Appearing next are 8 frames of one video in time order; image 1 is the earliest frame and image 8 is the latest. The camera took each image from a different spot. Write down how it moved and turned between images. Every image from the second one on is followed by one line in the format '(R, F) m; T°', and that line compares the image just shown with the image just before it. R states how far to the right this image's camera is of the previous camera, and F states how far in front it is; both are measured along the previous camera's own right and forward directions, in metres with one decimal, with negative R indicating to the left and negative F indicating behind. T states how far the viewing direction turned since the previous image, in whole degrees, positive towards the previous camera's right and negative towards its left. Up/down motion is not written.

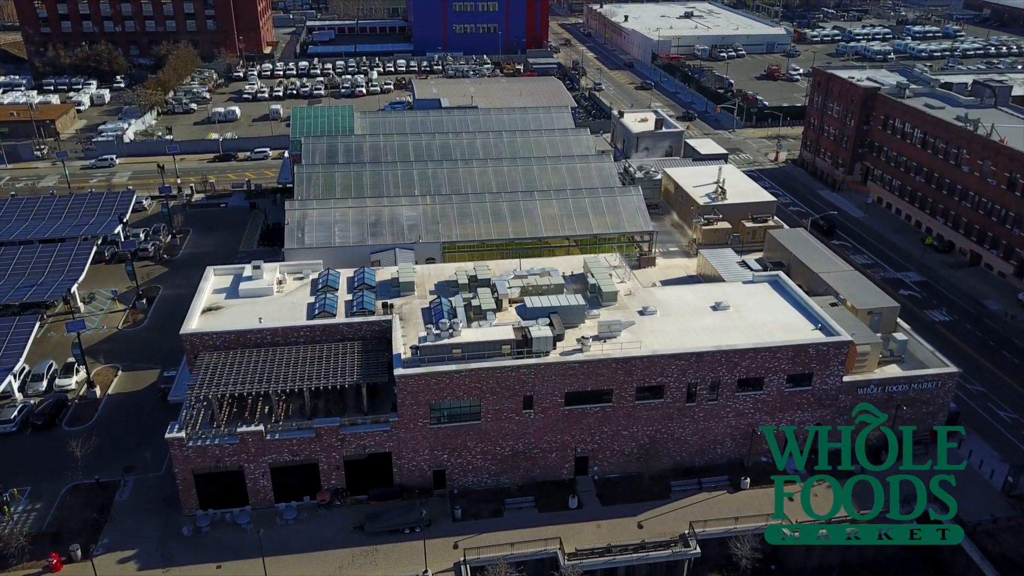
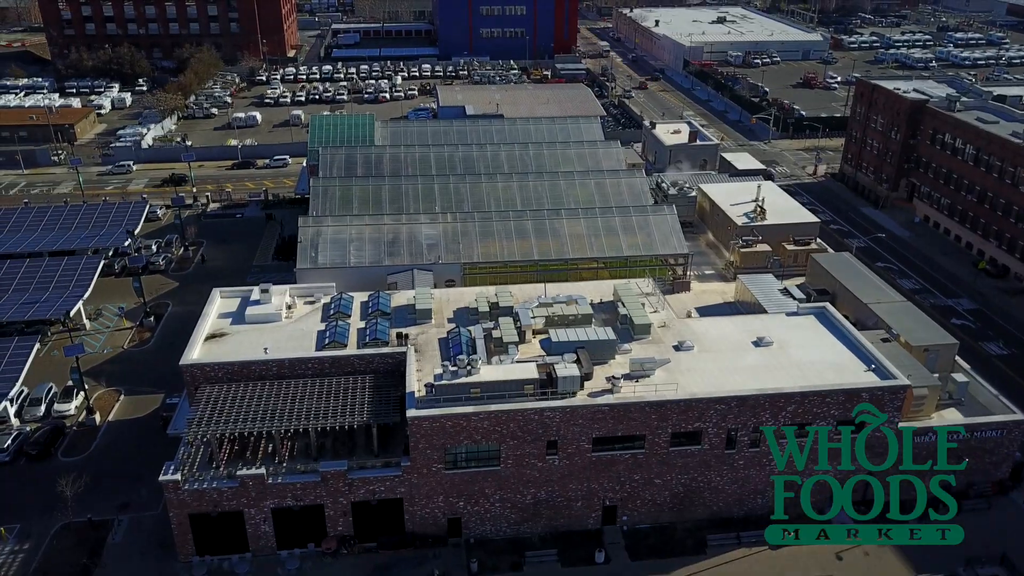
(-0.1, +2.9) m; -2°
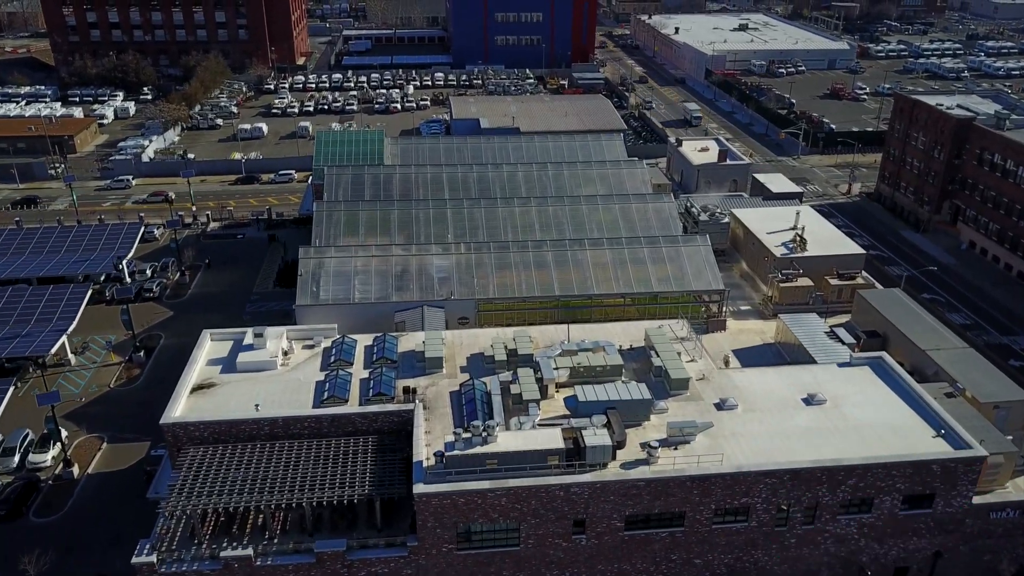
(-0.4, +4.0) m; -1°
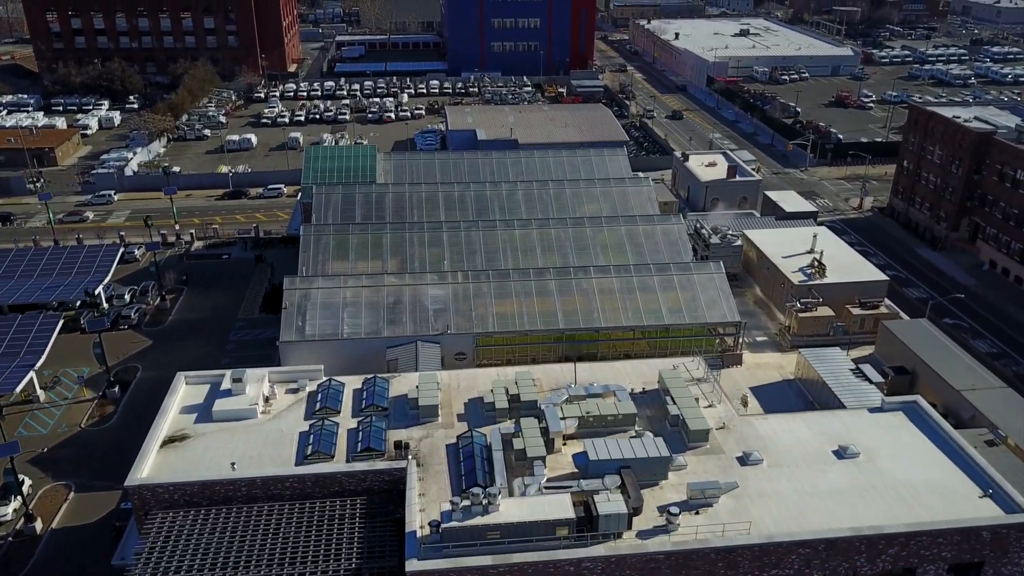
(-0.2, +3.0) m; 0°
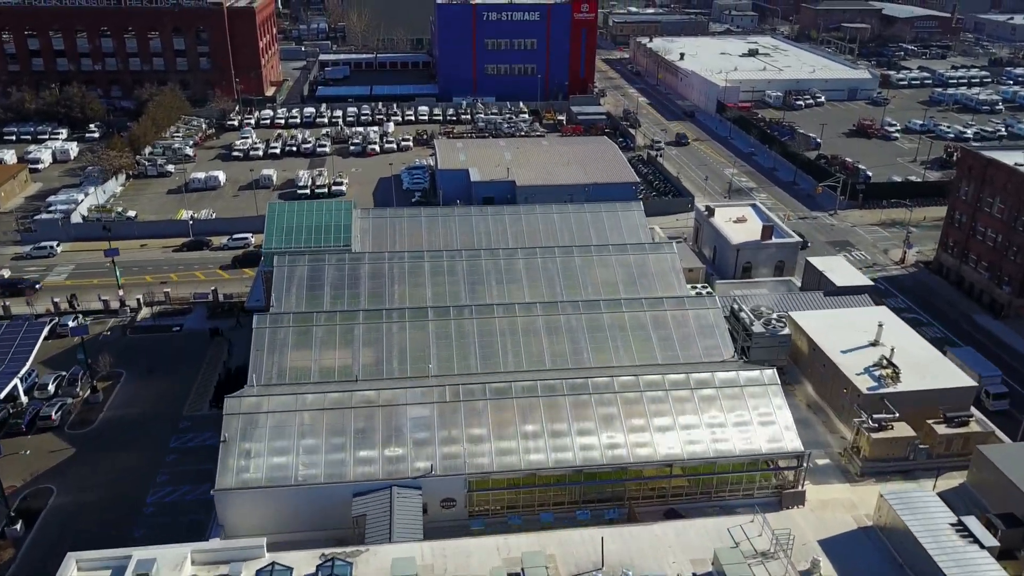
(-0.4, +8.6) m; +1°
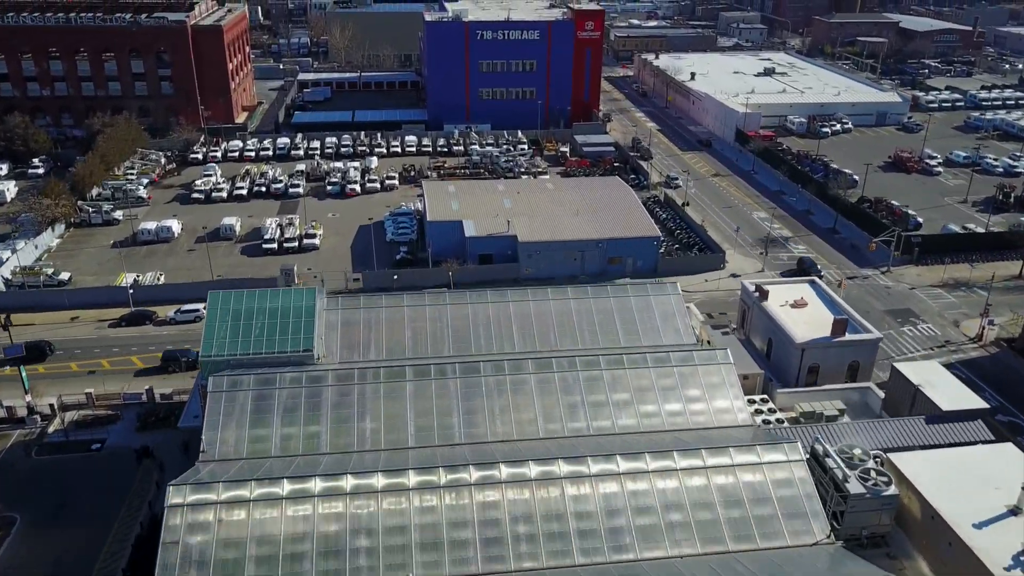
(-0.7, +10.5) m; +1°
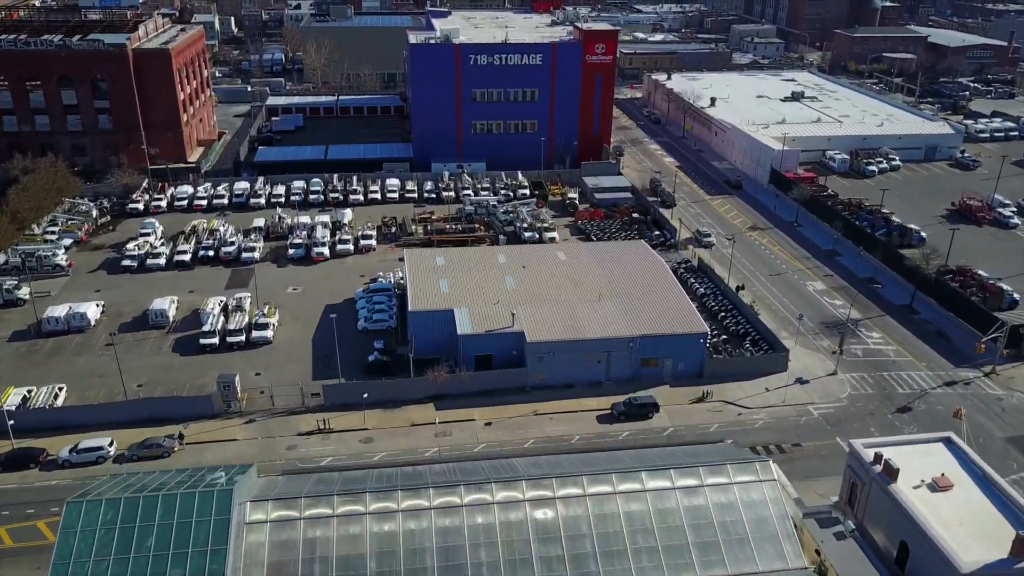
(-0.9, +13.7) m; +1°
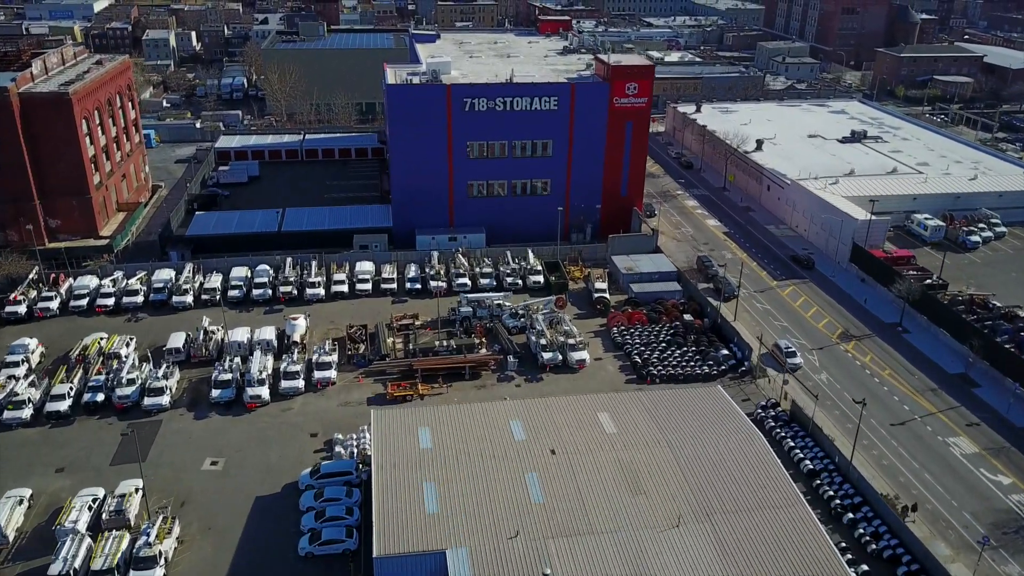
(-1.4, +18.8) m; +1°
